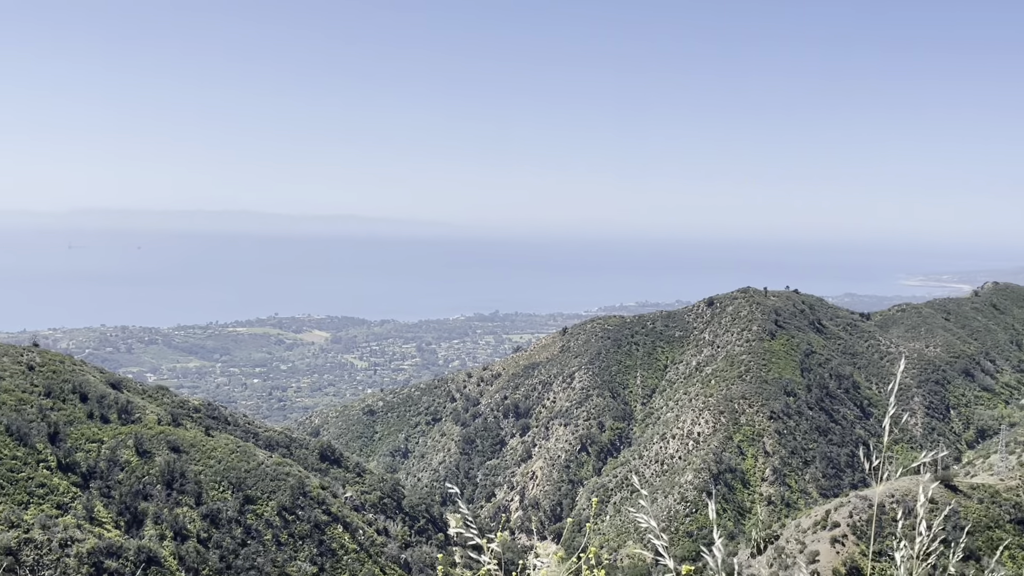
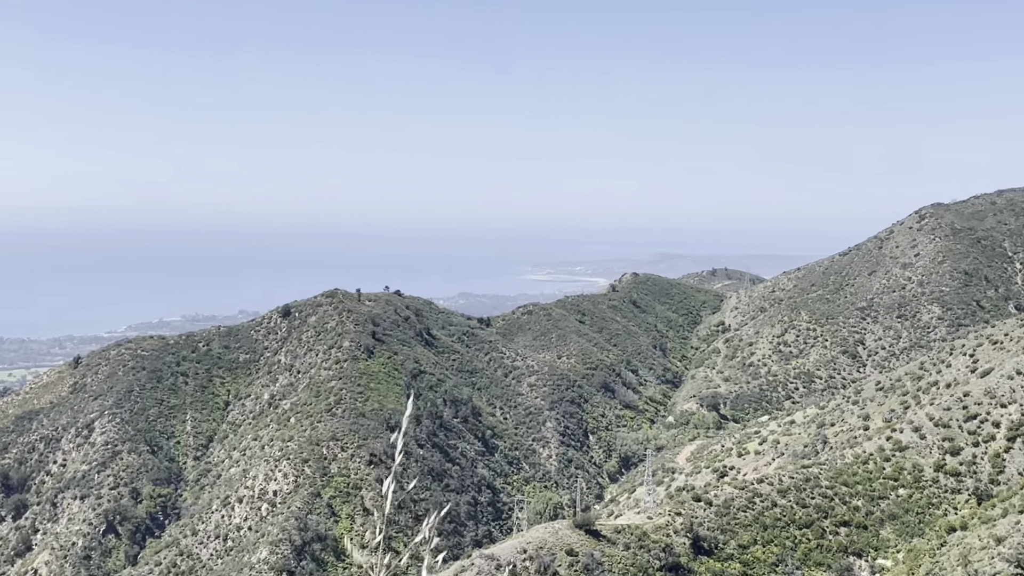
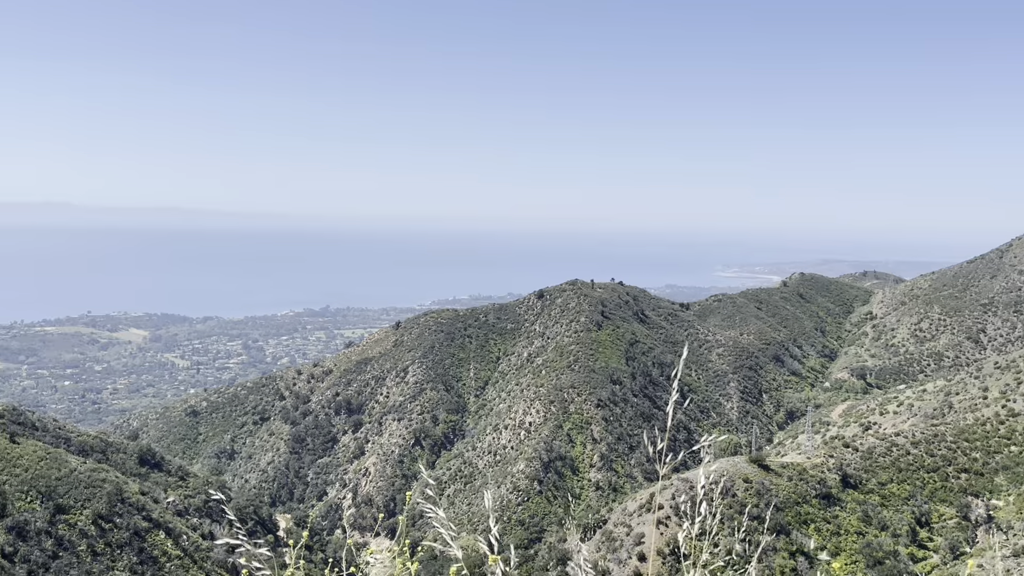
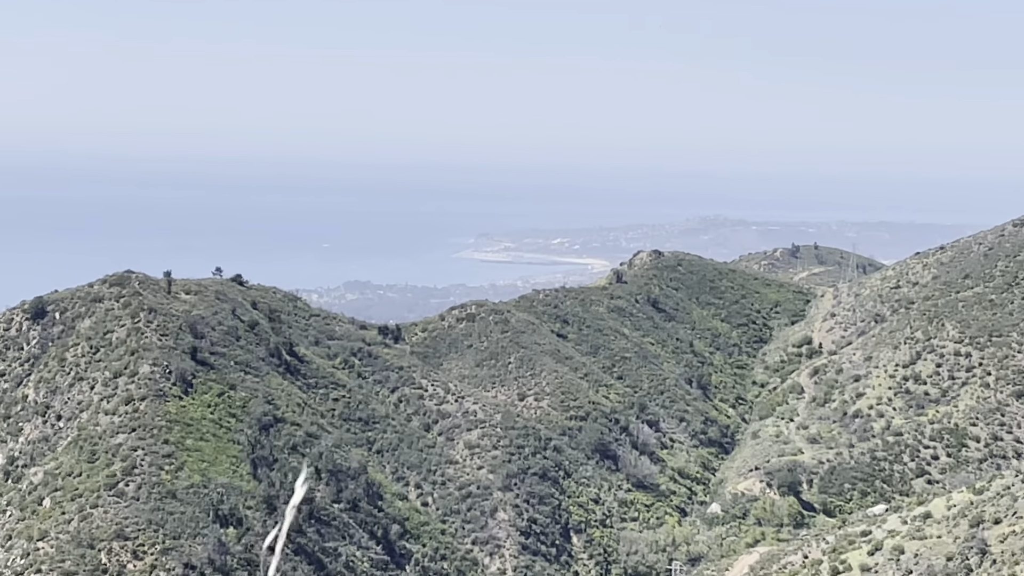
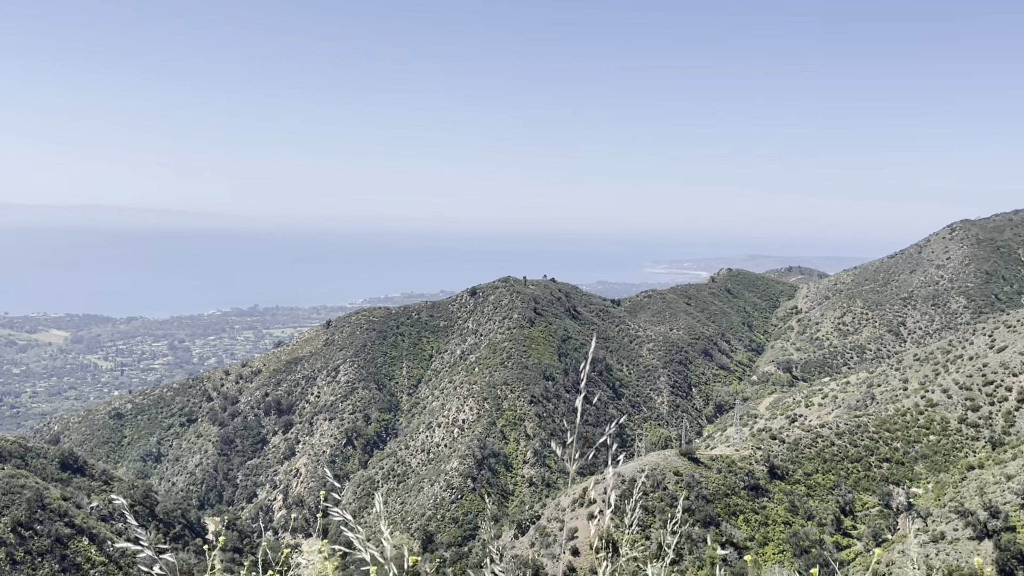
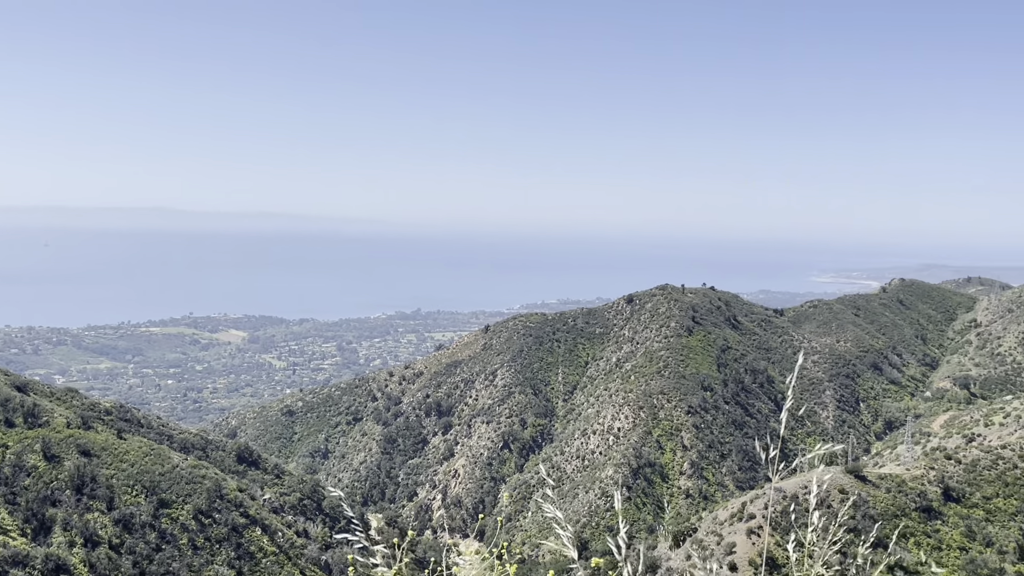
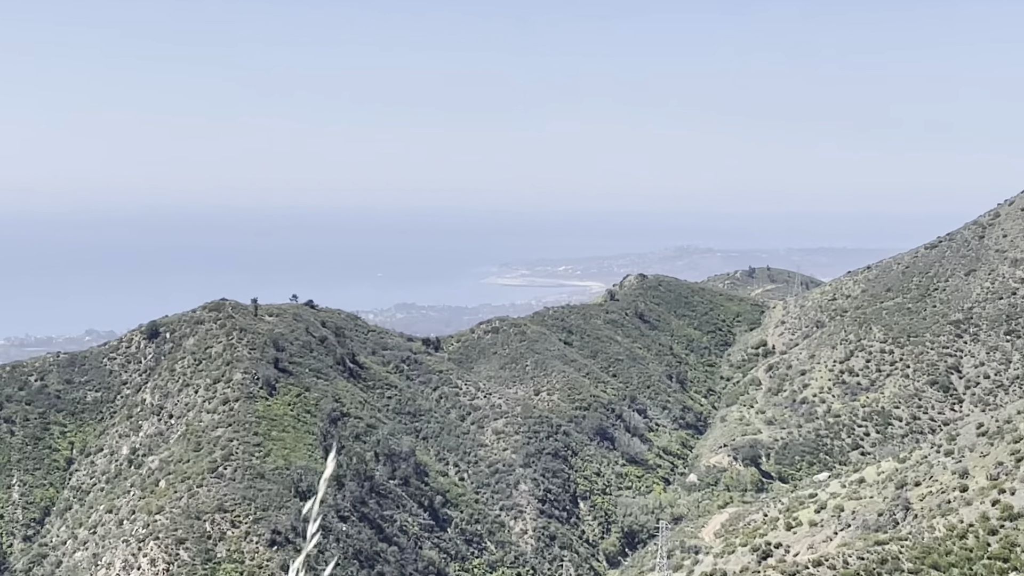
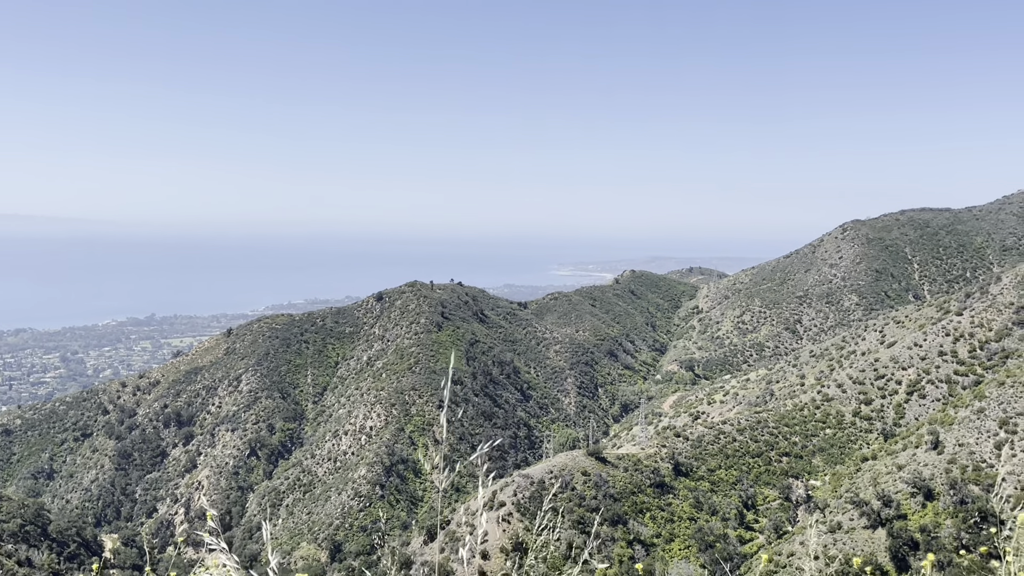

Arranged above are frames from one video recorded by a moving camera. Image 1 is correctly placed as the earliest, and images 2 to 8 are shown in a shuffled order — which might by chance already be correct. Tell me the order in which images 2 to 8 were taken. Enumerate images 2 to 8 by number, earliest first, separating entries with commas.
6, 3, 5, 8, 2, 7, 4
